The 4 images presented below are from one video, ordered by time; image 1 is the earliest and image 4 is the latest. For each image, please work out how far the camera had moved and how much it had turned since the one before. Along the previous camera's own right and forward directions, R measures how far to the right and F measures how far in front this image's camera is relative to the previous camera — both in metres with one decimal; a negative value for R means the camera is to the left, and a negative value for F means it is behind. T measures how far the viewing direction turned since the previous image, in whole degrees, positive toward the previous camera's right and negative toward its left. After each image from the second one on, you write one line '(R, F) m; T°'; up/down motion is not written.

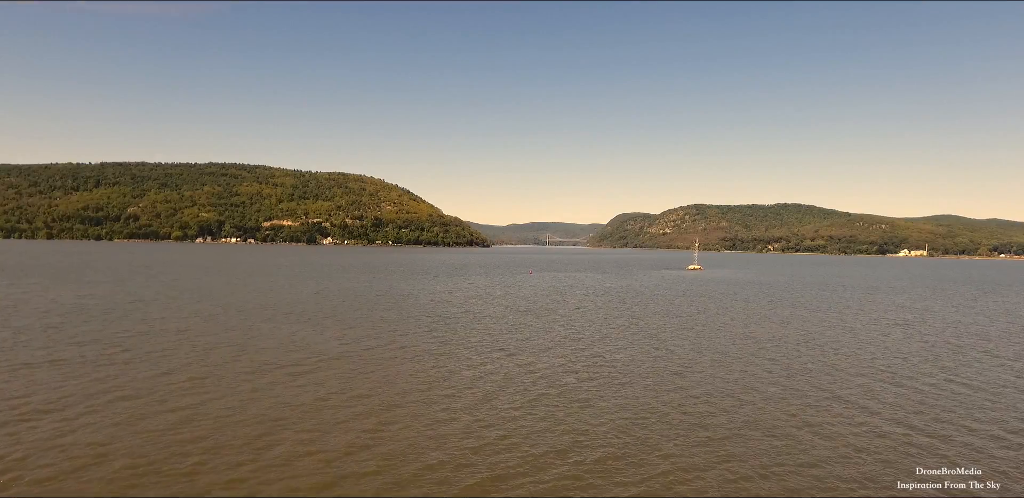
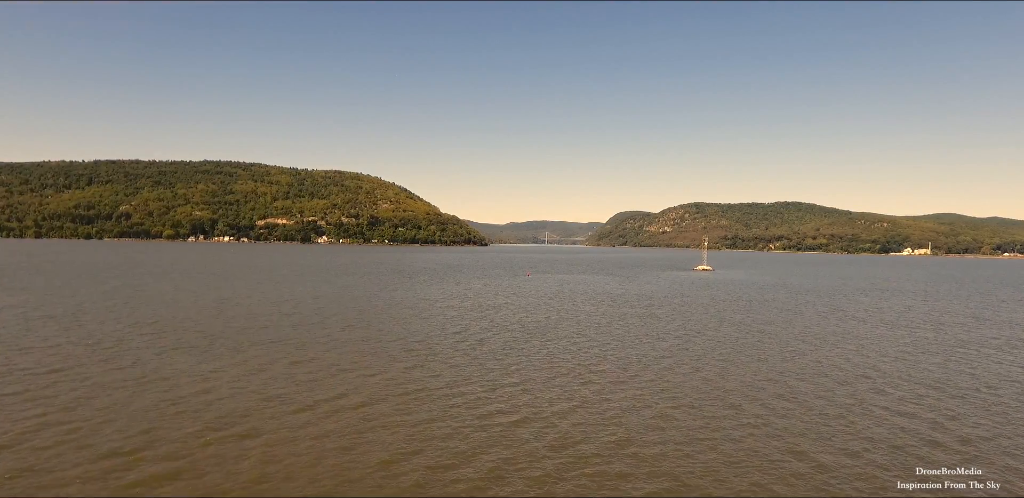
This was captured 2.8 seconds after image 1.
(-0.2, +4.4) m; 0°
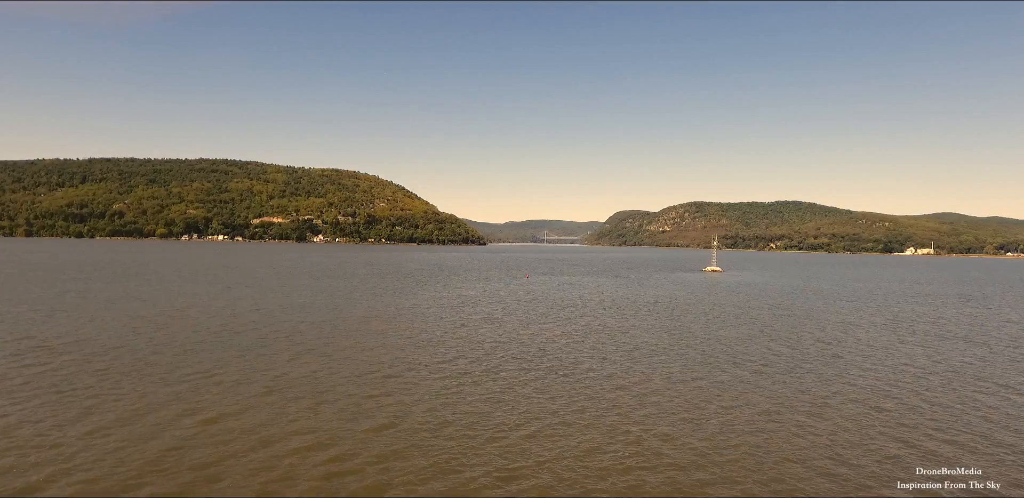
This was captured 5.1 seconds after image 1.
(-0.2, +3.6) m; 0°
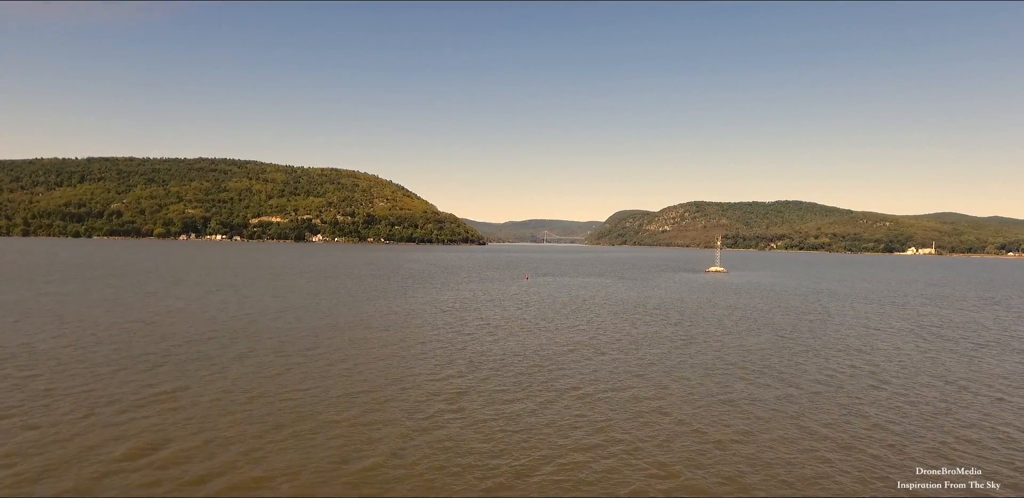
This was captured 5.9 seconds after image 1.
(0.0, +1.3) m; 0°
